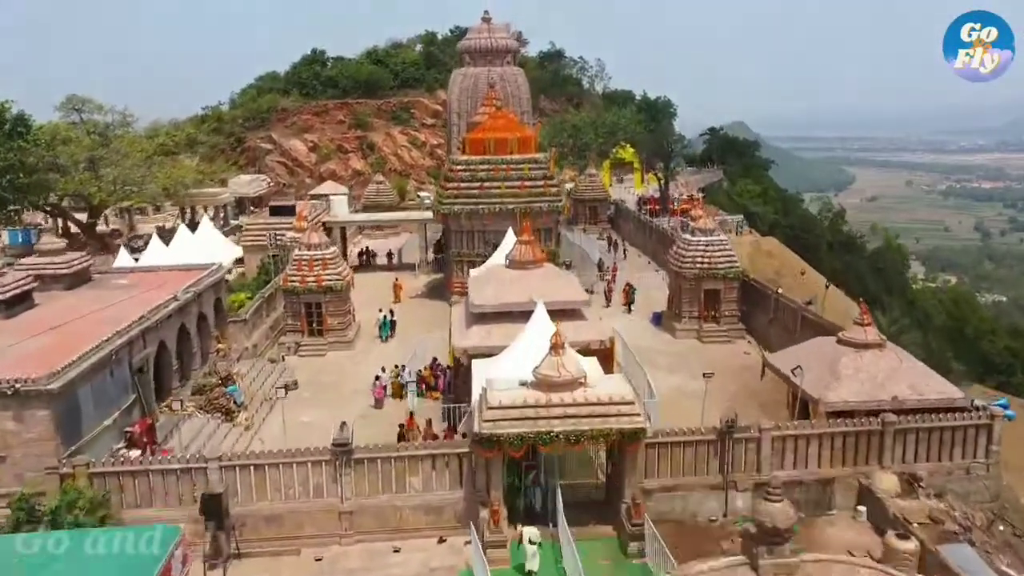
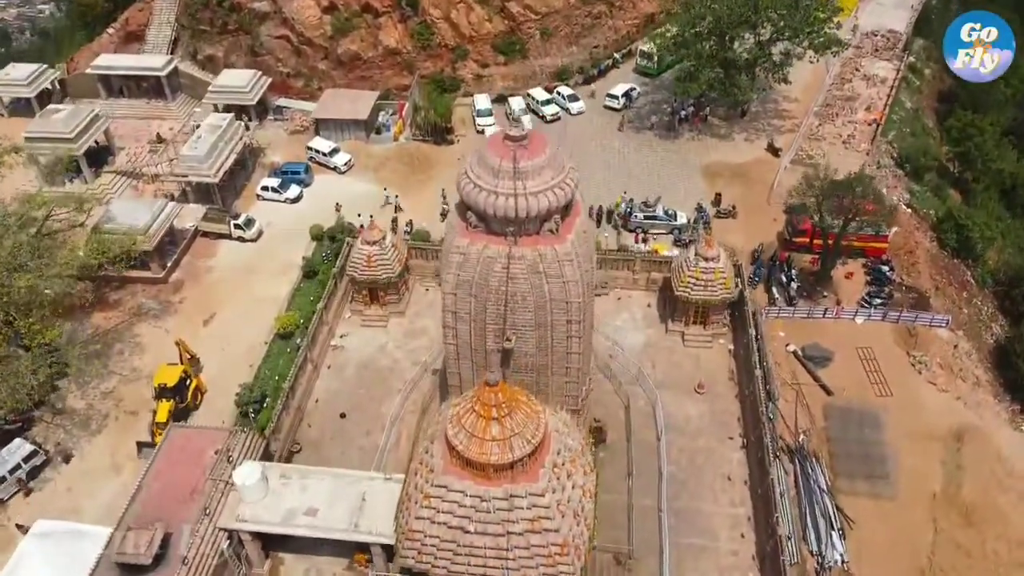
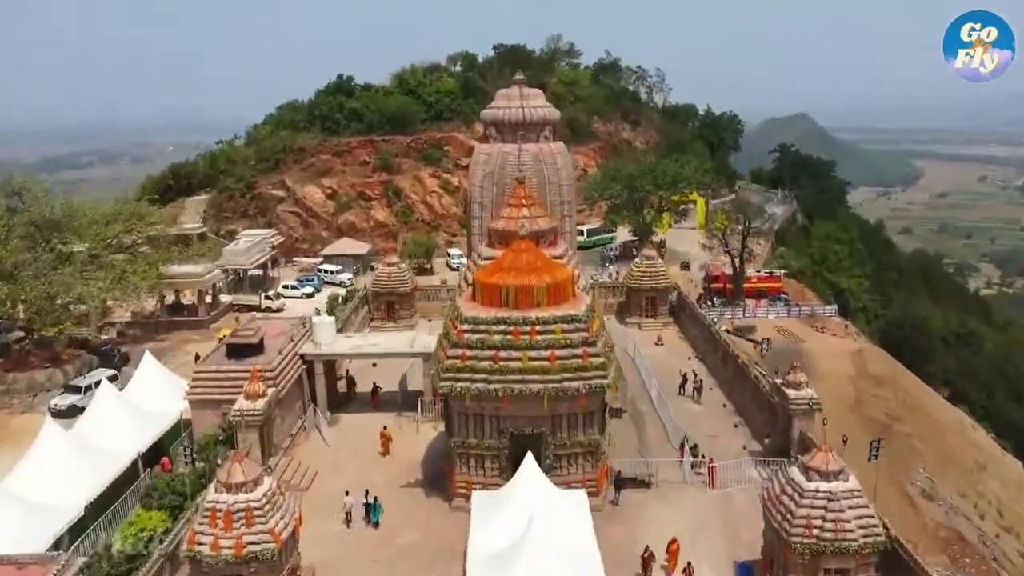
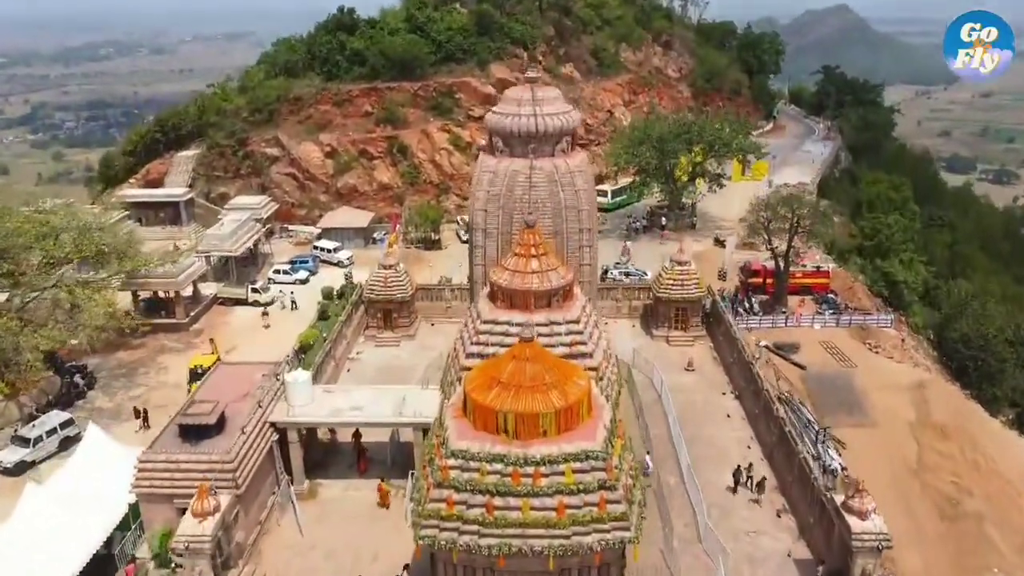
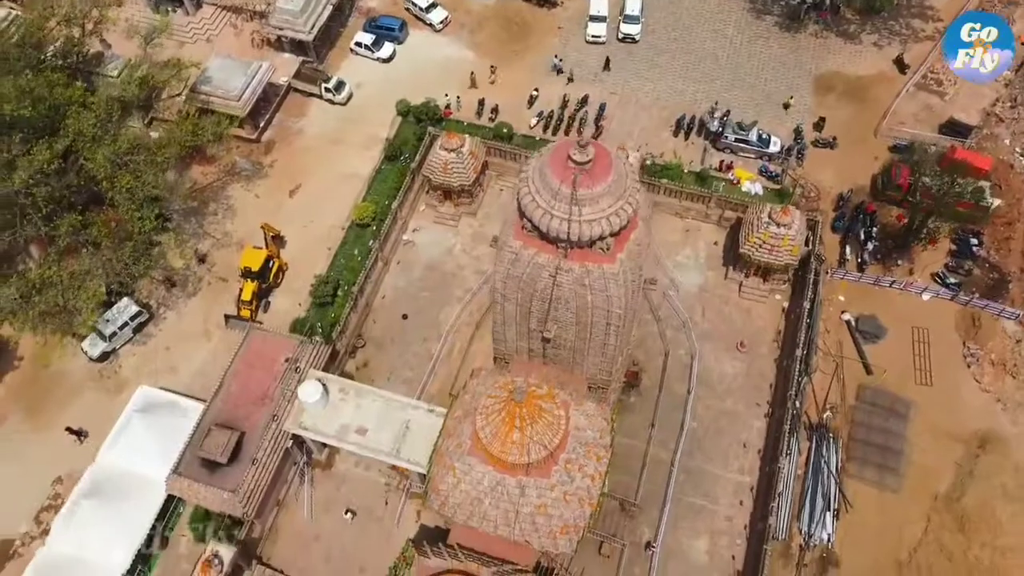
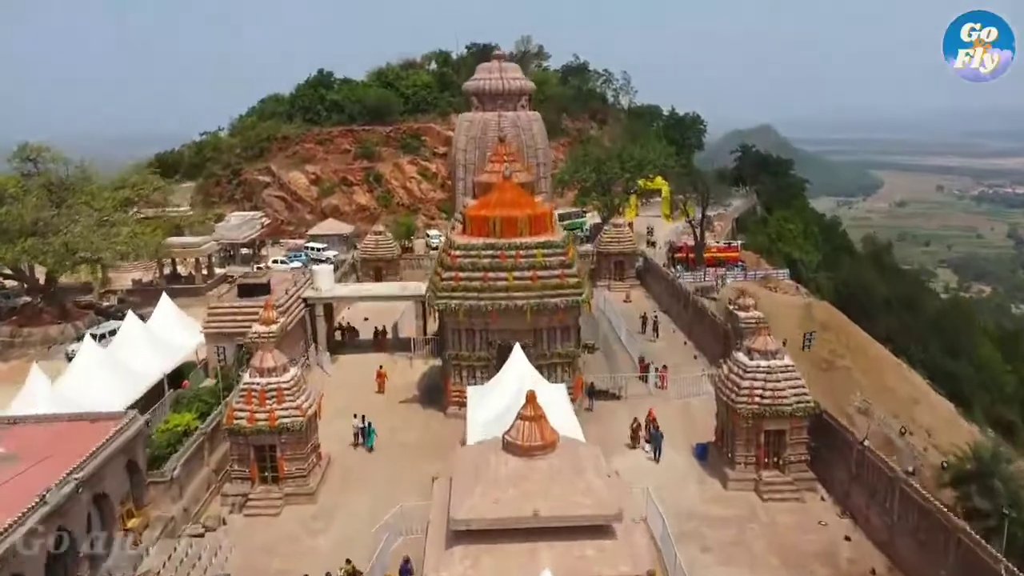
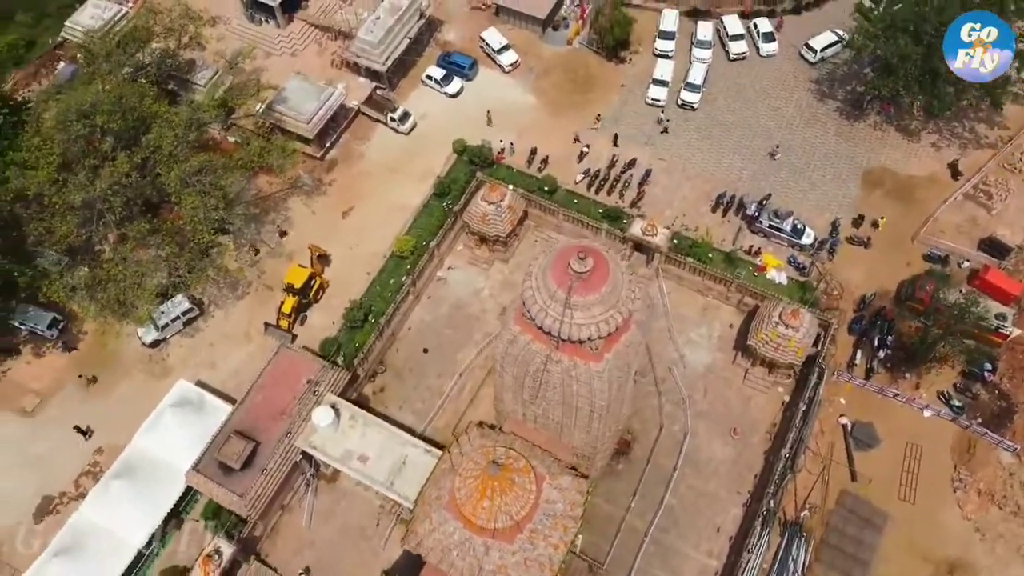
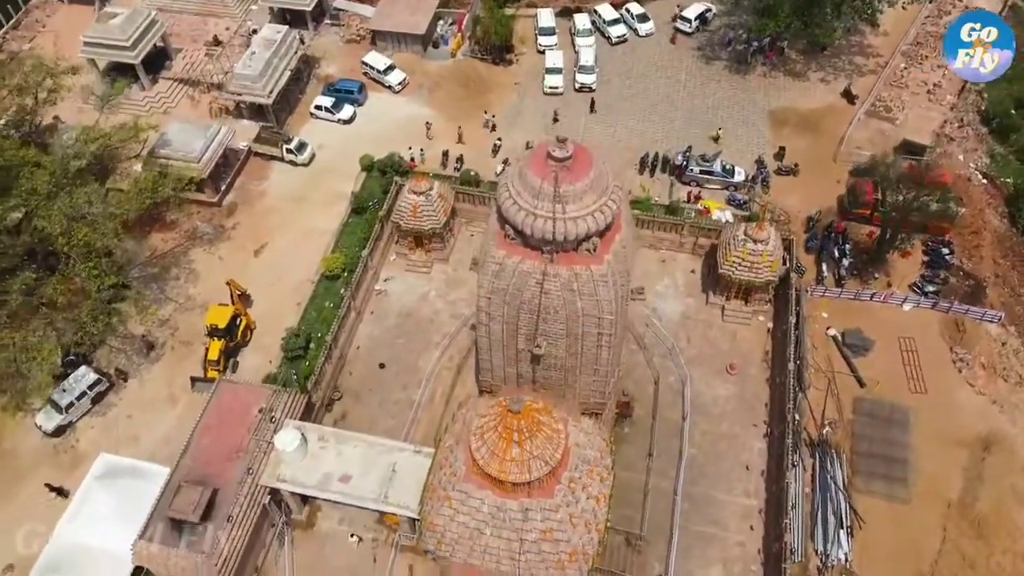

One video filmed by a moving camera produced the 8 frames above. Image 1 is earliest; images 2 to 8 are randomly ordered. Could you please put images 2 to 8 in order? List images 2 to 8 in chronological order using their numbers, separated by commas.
6, 3, 4, 2, 8, 5, 7
